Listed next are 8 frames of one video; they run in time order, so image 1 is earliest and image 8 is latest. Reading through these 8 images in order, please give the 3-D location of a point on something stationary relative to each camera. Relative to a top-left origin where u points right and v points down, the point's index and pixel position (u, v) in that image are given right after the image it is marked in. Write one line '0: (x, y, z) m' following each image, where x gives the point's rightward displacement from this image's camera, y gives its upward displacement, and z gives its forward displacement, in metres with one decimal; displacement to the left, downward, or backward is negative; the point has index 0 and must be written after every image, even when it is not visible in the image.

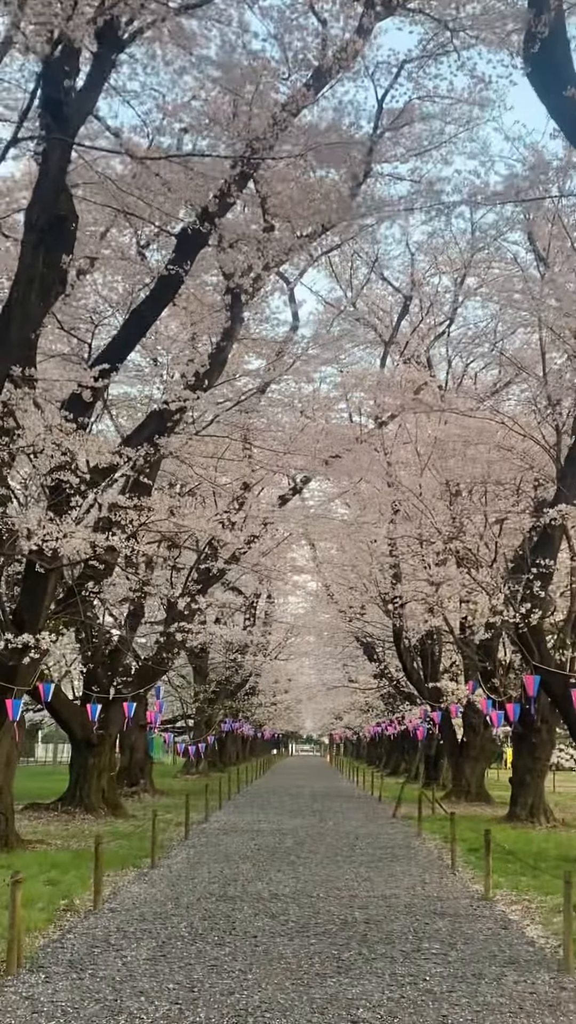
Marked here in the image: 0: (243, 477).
0: (-0.7, +0.5, +17.4) m
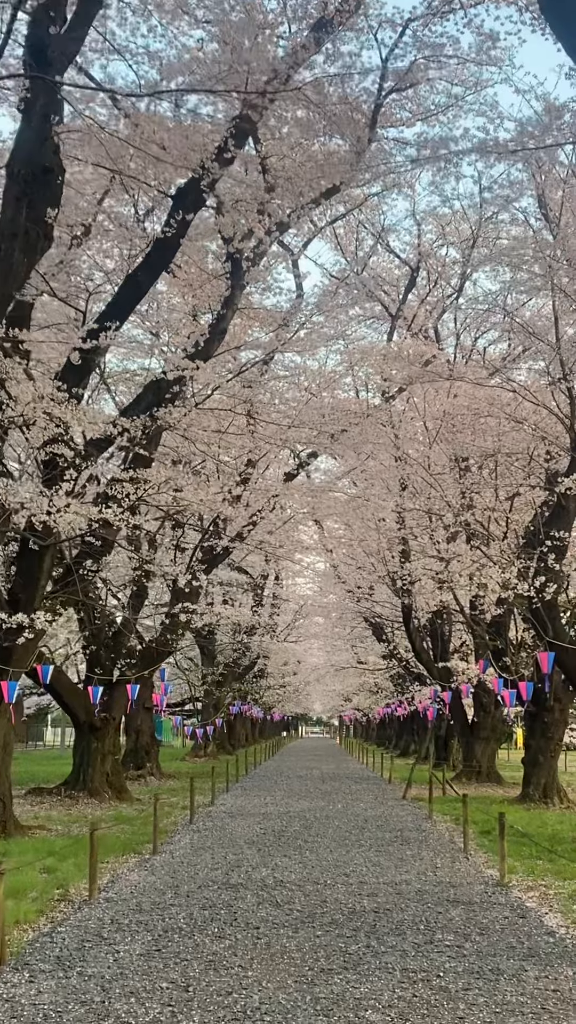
0: (-0.6, +0.9, +16.9) m
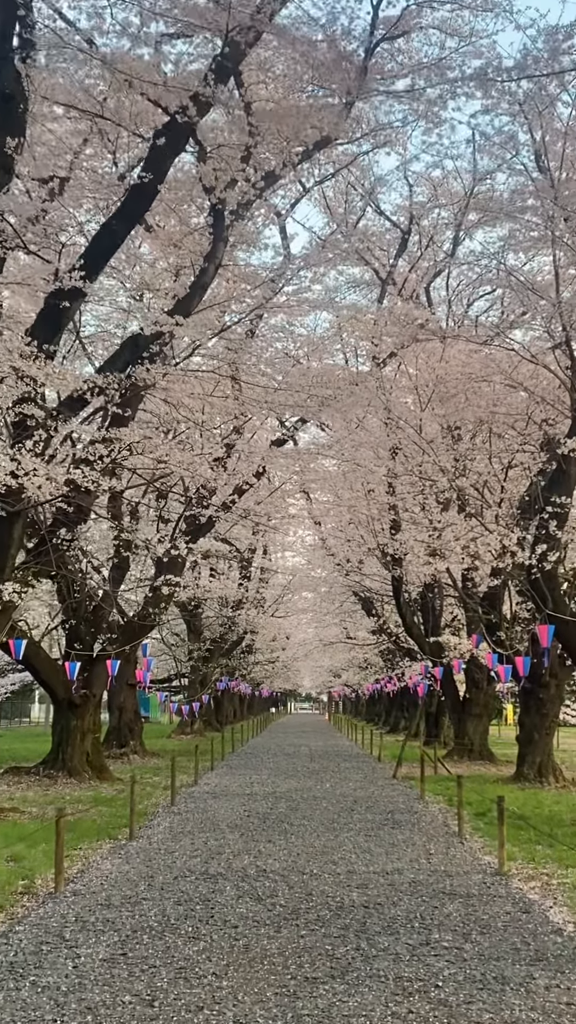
0: (-0.8, +1.4, +16.2) m
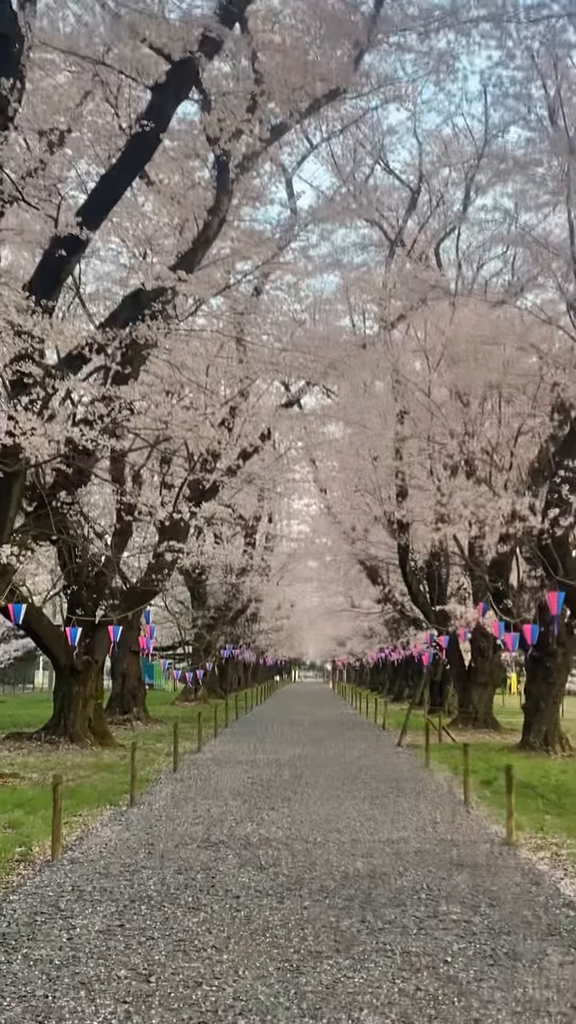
0: (-0.8, +1.9, +15.9) m
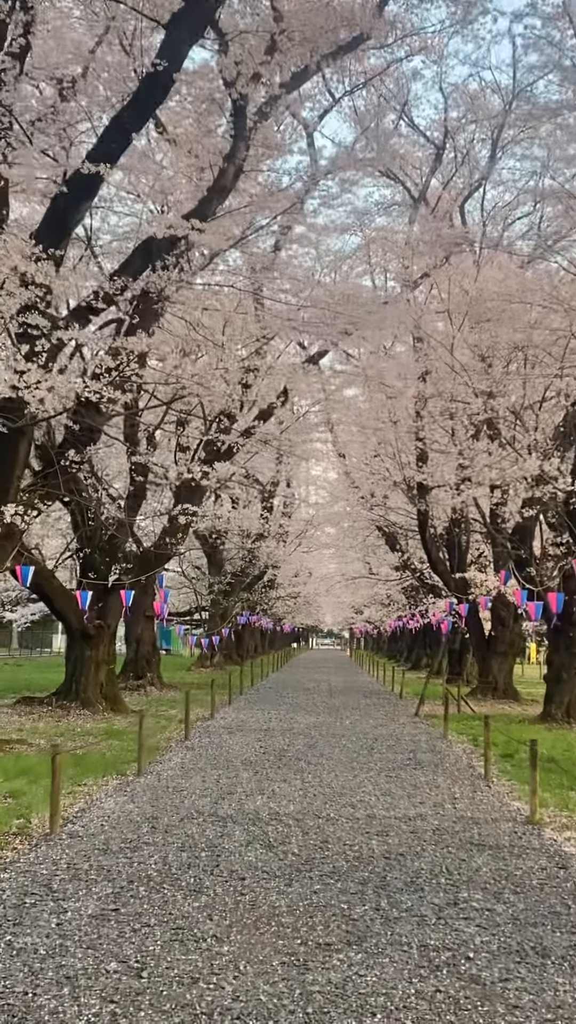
0: (-0.5, +2.4, +15.4) m
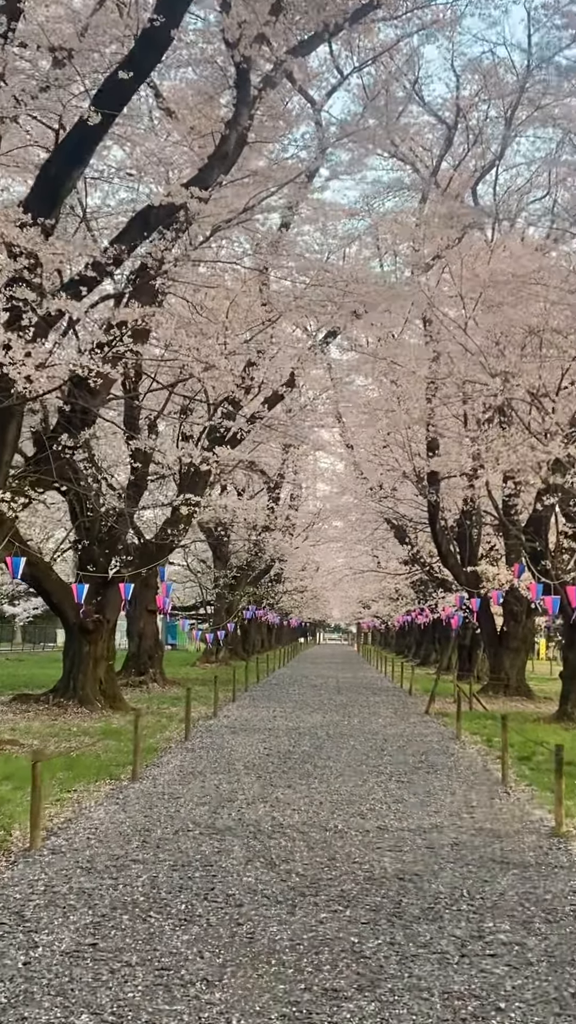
0: (-0.4, +2.5, +14.8) m
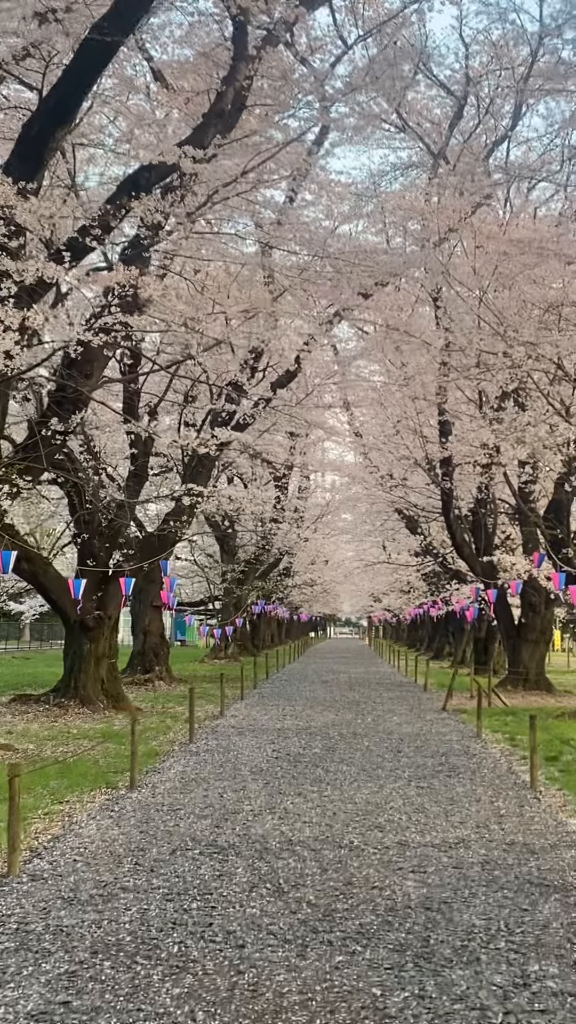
0: (-0.4, +2.7, +14.0) m
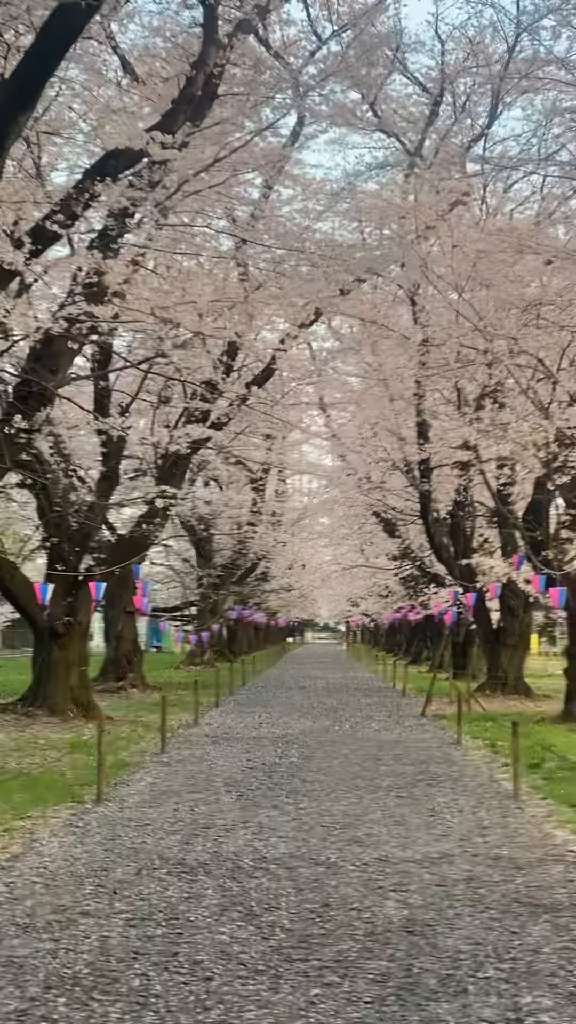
0: (-0.7, +2.6, +13.7) m
